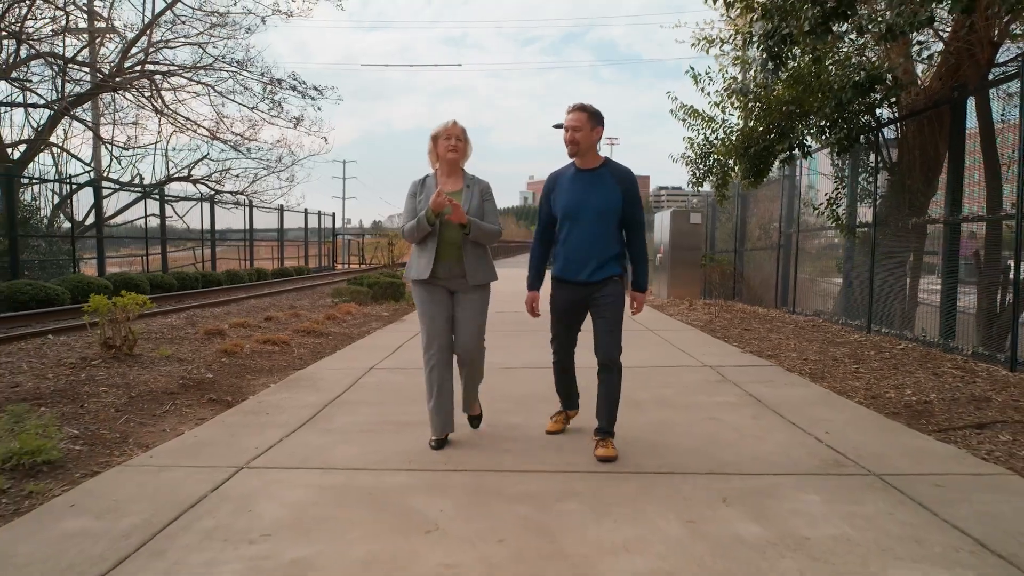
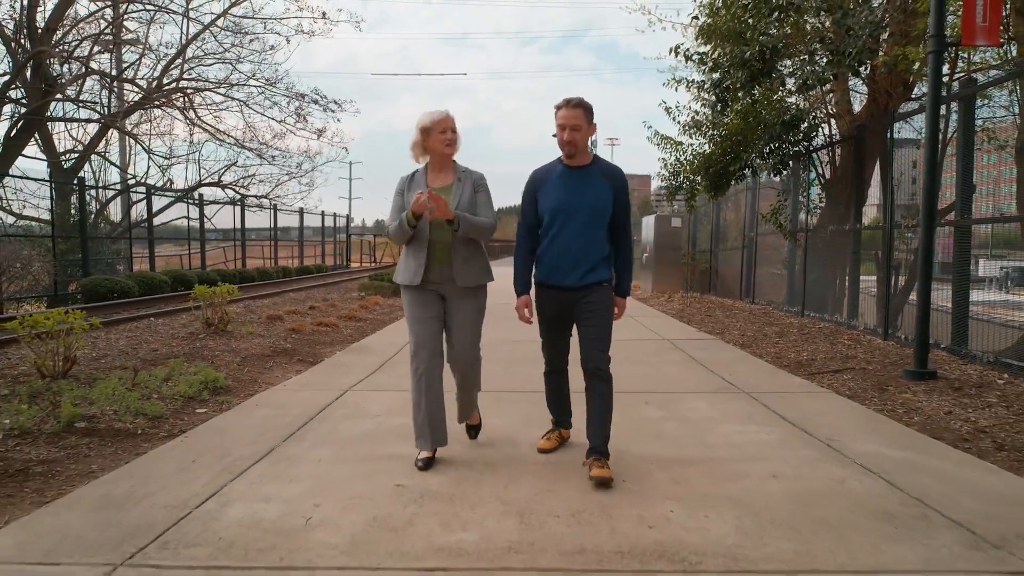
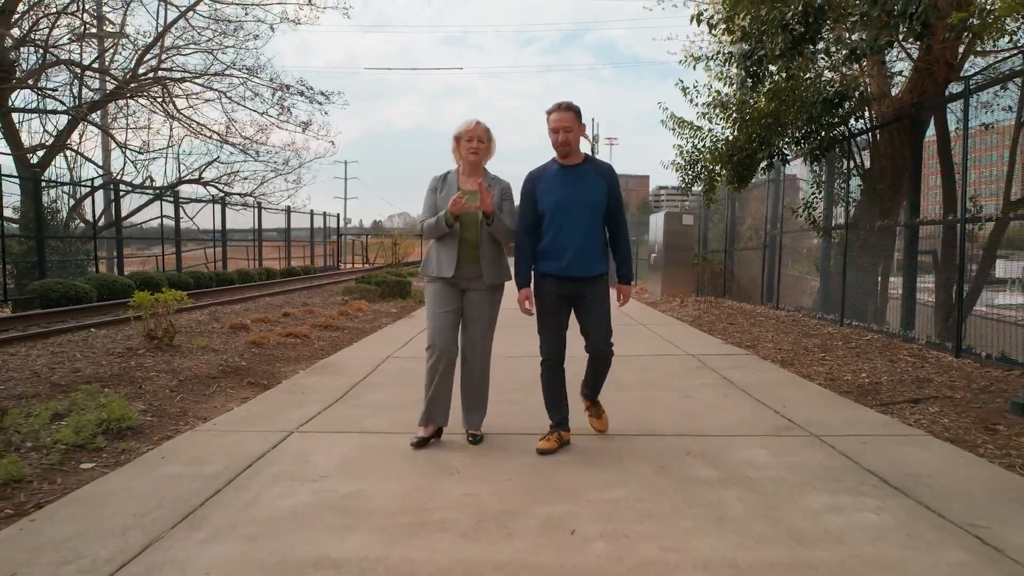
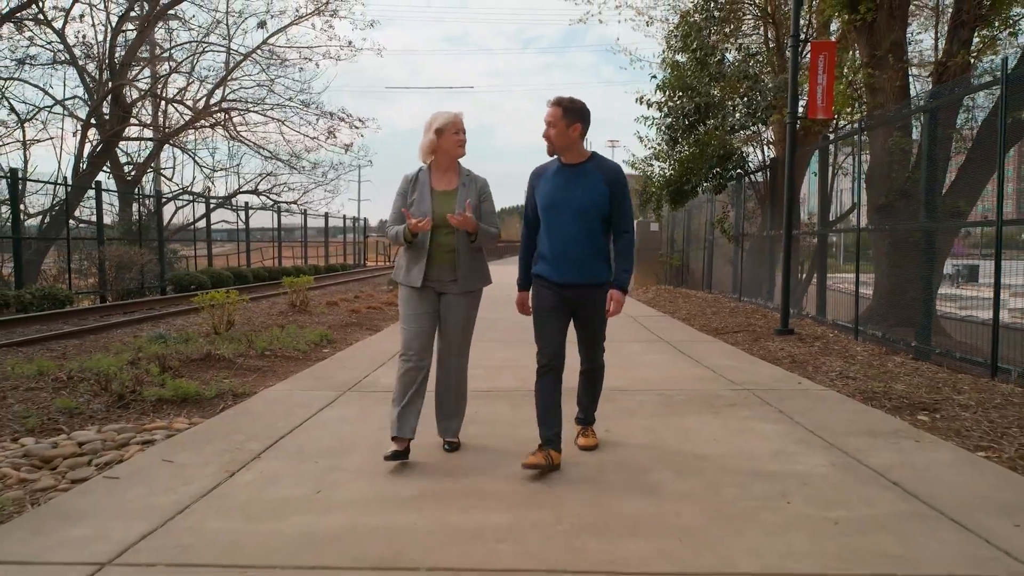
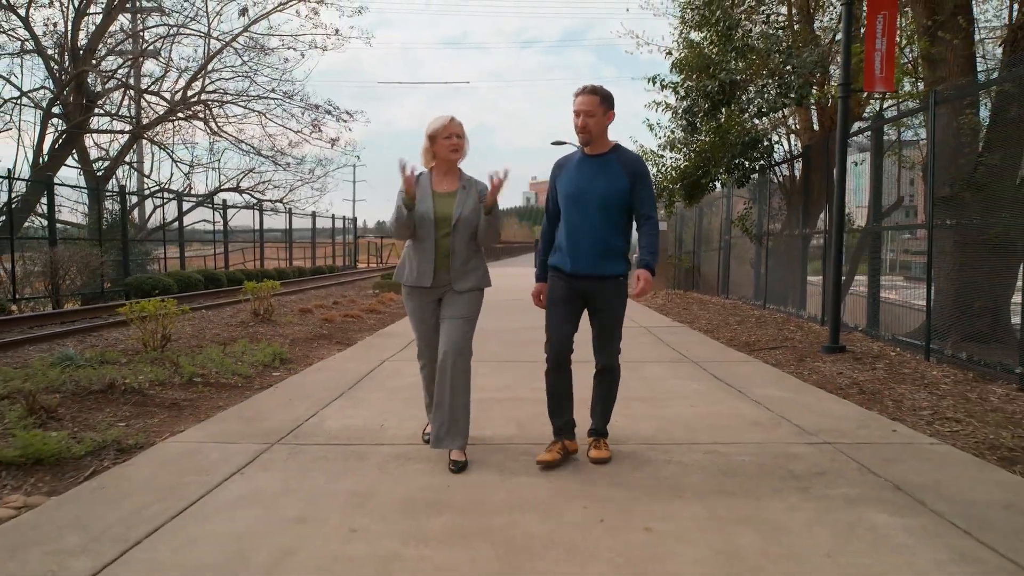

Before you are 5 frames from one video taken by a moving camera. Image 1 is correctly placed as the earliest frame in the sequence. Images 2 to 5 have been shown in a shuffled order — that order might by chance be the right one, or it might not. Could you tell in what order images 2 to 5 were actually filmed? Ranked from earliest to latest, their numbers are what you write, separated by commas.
3, 2, 5, 4
